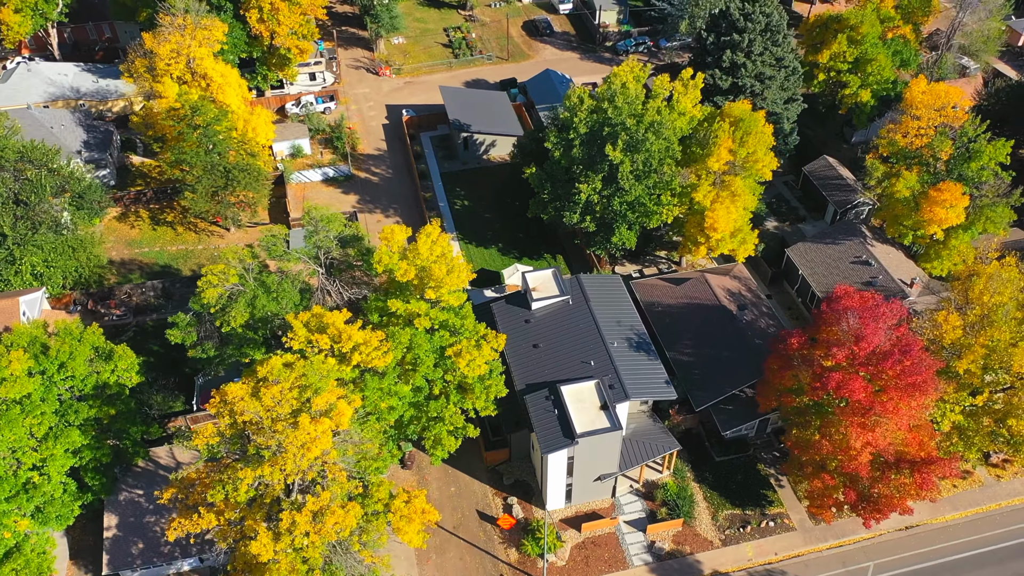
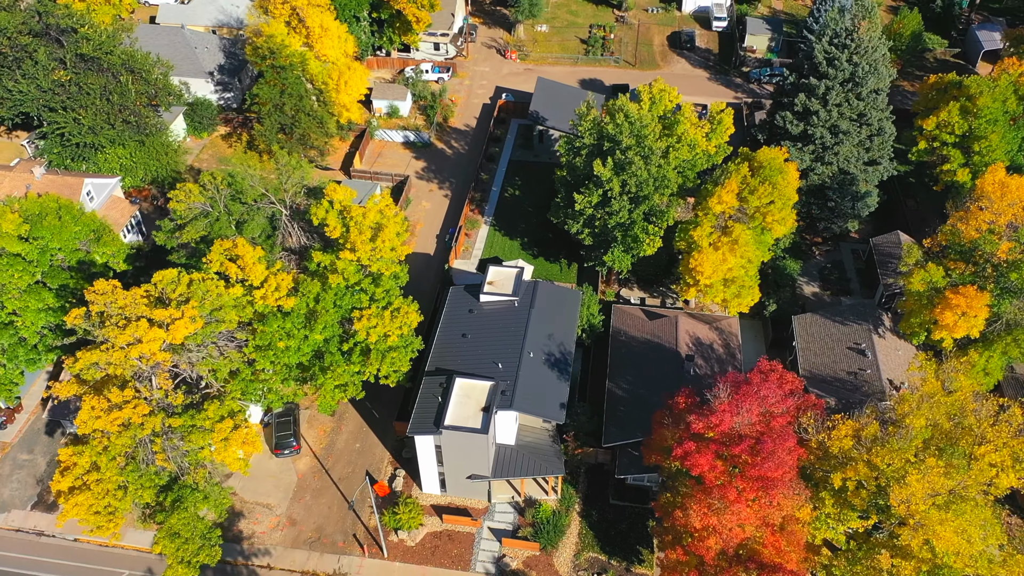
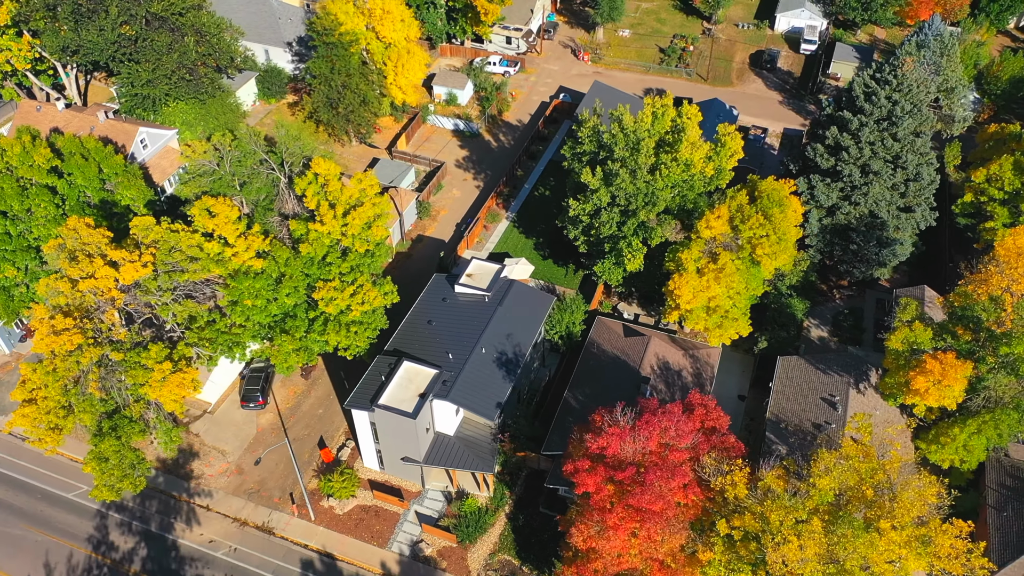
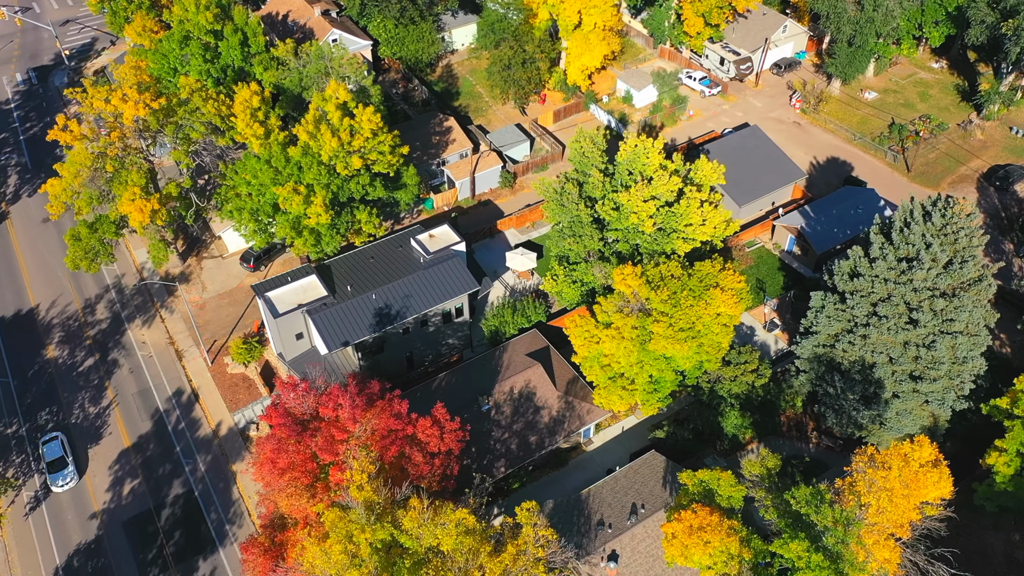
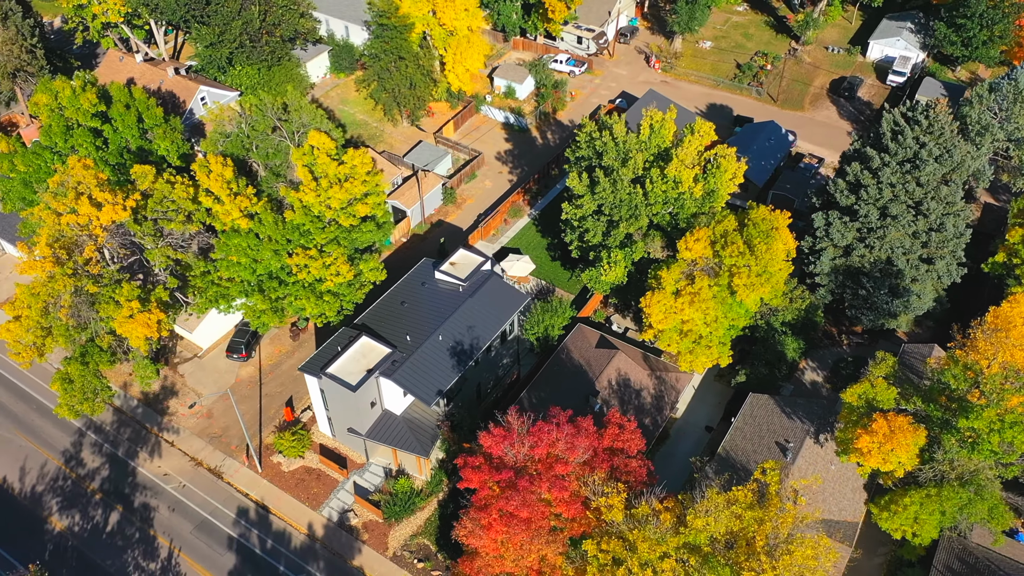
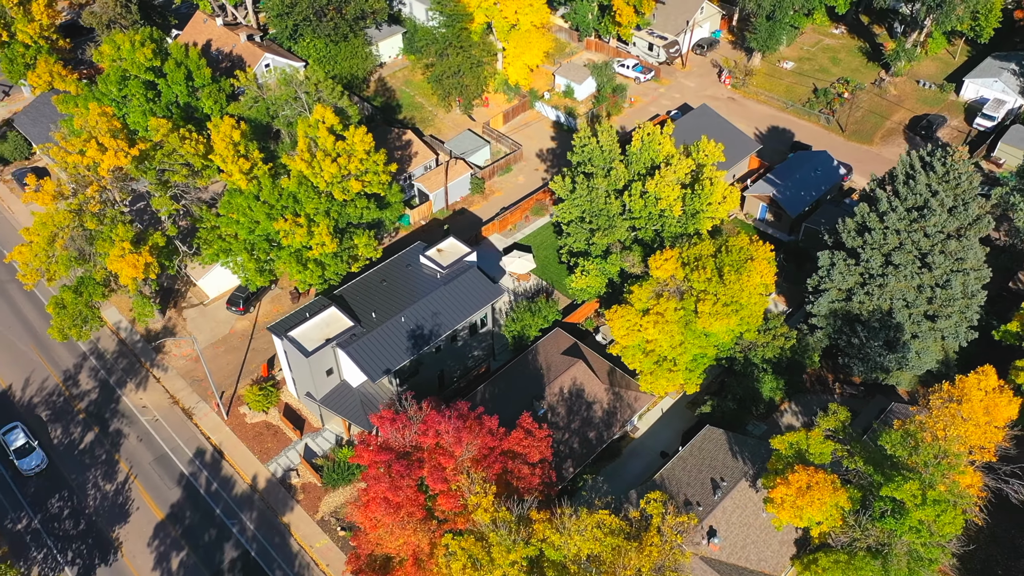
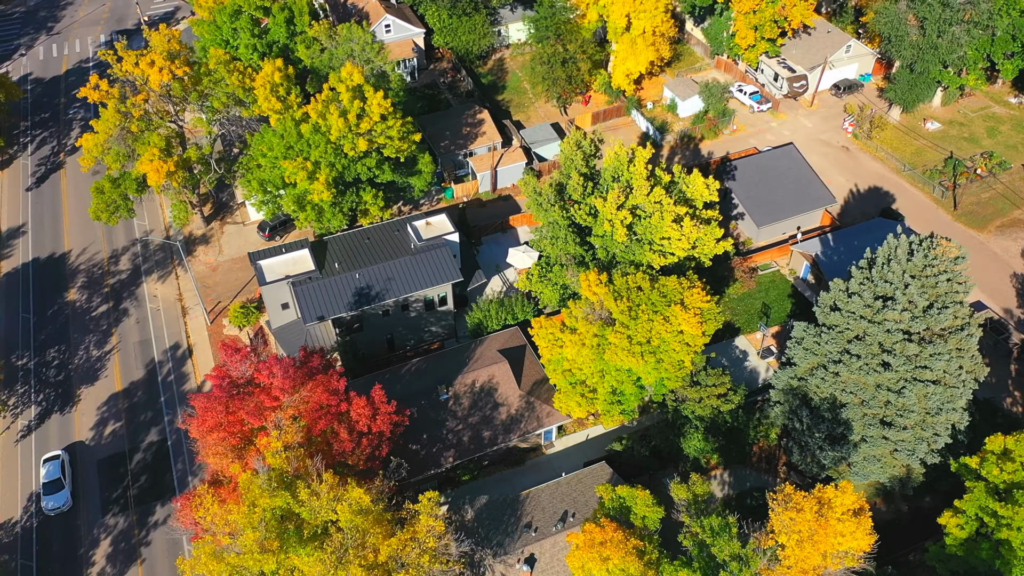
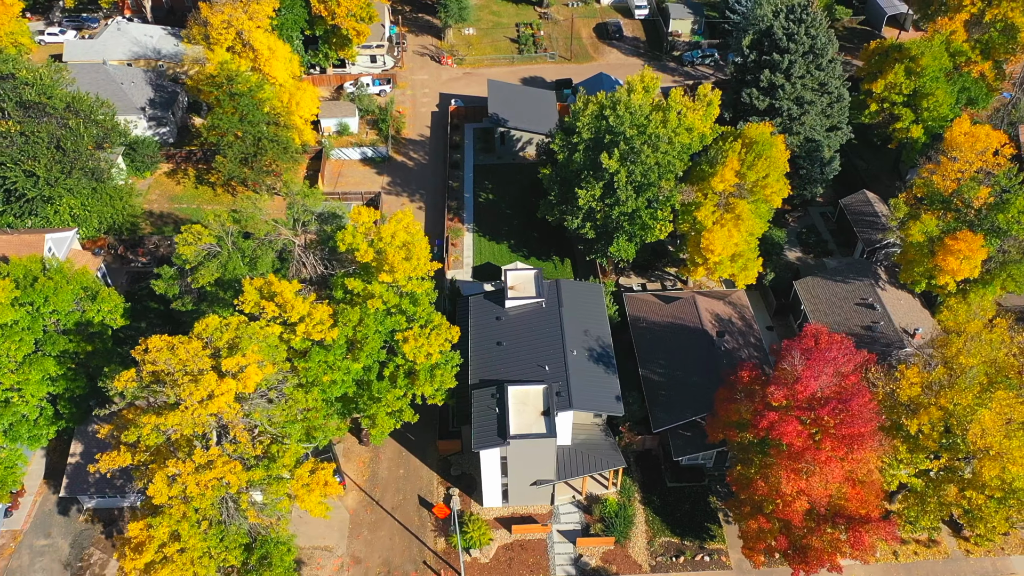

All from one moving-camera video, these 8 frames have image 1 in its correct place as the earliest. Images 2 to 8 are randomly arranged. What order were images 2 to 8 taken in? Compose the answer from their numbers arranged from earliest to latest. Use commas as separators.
8, 2, 3, 5, 6, 4, 7
